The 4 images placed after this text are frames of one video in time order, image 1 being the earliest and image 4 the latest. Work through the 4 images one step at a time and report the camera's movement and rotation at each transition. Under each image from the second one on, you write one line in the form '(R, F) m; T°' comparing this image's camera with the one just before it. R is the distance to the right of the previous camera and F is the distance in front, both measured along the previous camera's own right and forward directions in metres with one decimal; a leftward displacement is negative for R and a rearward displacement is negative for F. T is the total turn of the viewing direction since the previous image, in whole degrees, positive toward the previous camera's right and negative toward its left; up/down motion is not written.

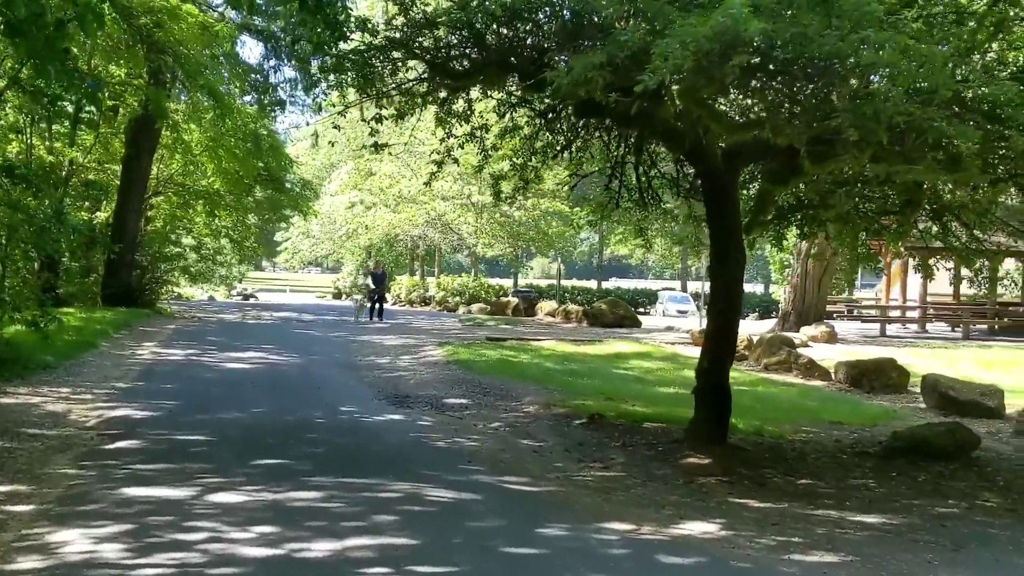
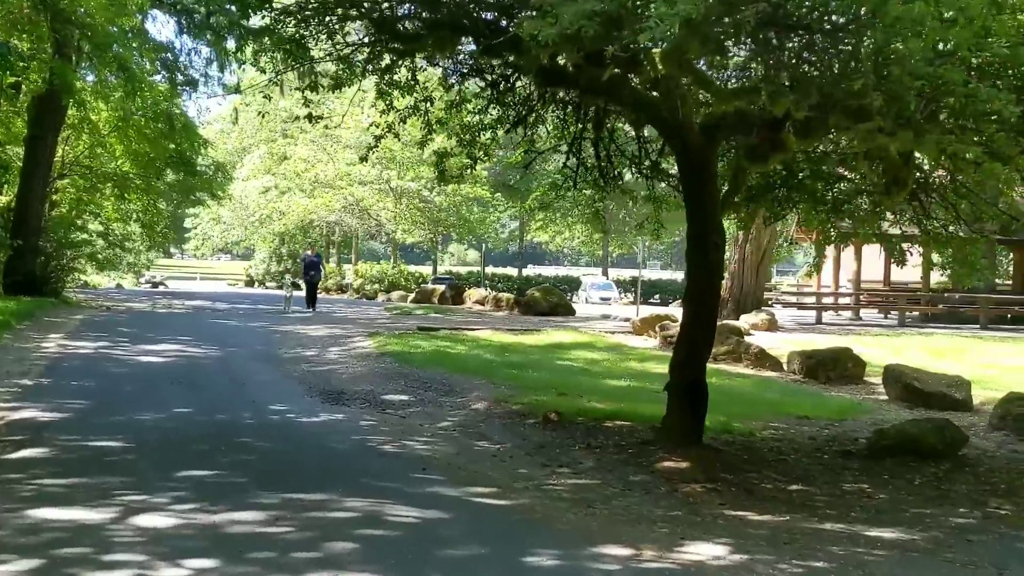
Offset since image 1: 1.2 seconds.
(-0.3, +0.9) m; +4°
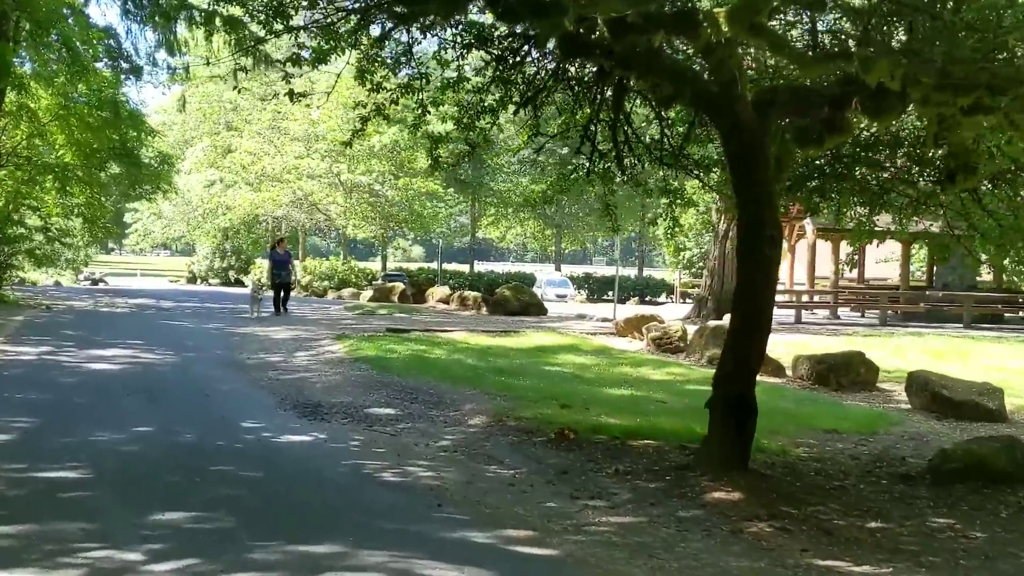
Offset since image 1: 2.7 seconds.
(-0.5, +1.2) m; +3°
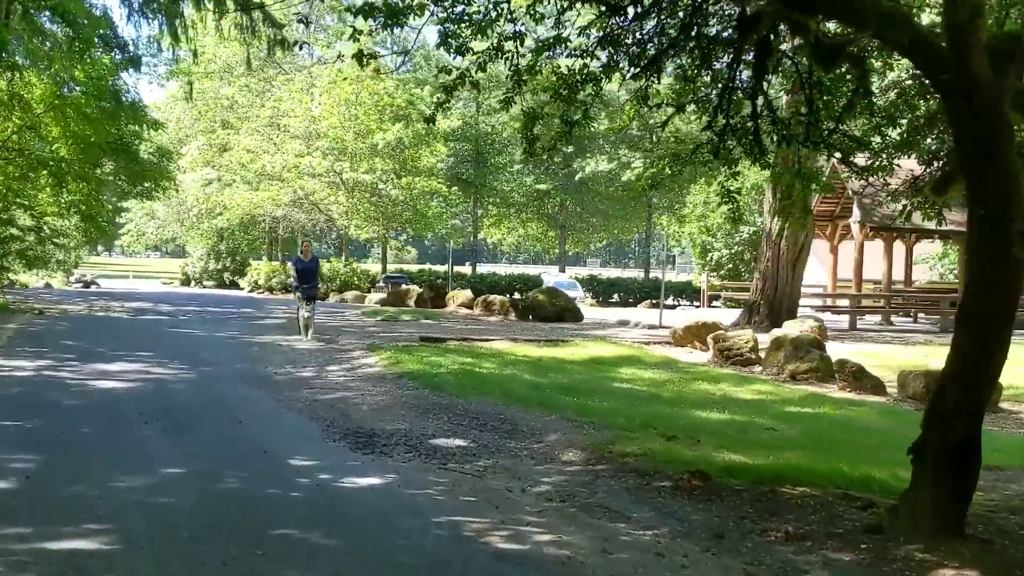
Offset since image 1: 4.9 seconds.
(-0.8, +1.8) m; 0°
